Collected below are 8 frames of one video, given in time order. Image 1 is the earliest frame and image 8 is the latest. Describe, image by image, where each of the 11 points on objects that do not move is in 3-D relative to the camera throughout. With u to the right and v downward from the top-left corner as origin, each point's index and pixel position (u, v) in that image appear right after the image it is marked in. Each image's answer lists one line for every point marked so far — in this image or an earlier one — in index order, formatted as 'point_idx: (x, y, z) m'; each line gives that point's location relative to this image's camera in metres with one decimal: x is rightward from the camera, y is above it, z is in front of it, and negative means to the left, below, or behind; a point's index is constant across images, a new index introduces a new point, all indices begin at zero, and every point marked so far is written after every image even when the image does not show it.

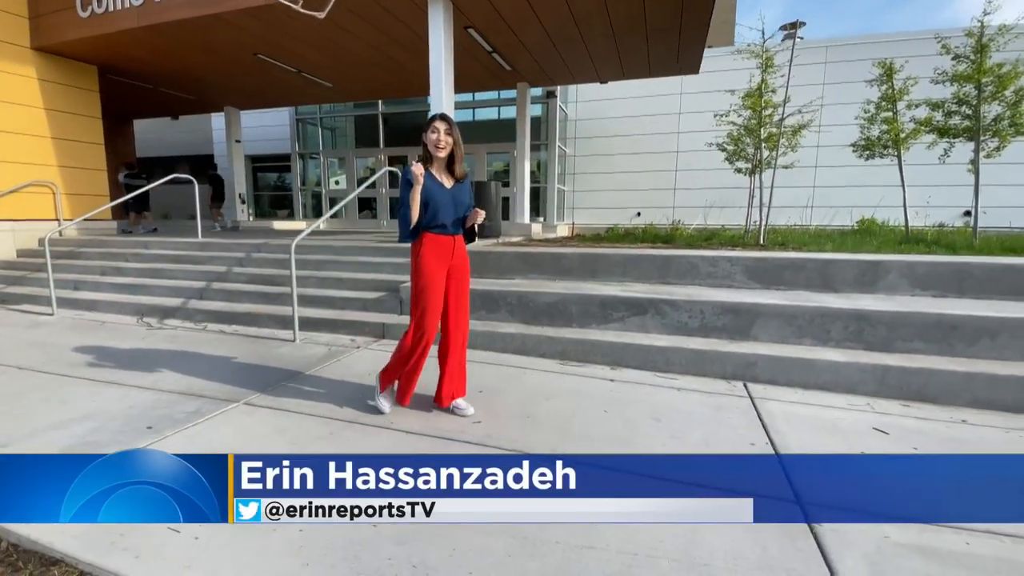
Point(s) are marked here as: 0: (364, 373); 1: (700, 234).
0: (-1.1, -0.6, +3.8) m
1: (+3.1, +0.9, +8.4) m
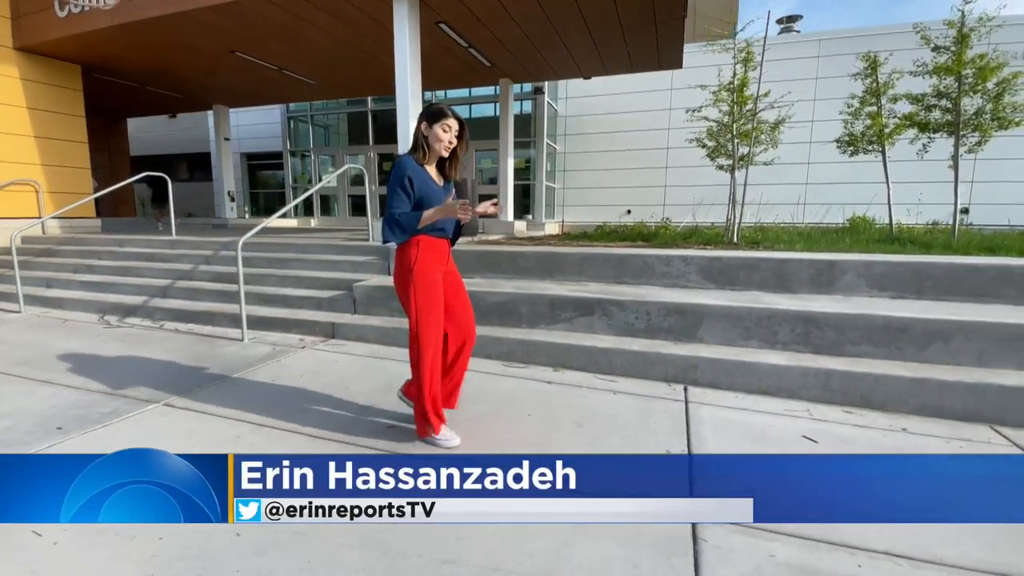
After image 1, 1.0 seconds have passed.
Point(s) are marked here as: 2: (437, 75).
0: (-1.6, -0.6, +3.7) m
1: (+2.8, +0.9, +8.2) m
2: (-1.3, +3.7, +8.7) m
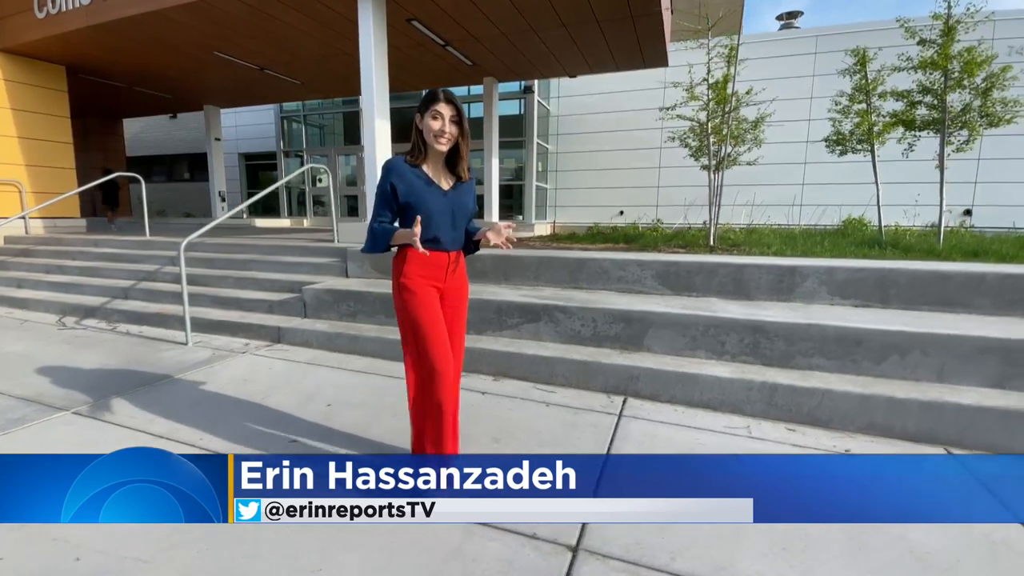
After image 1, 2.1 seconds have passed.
0: (-2.0, -0.6, +3.6) m
1: (+2.5, +0.9, +8.0) m
2: (-1.6, +3.6, +8.6) m
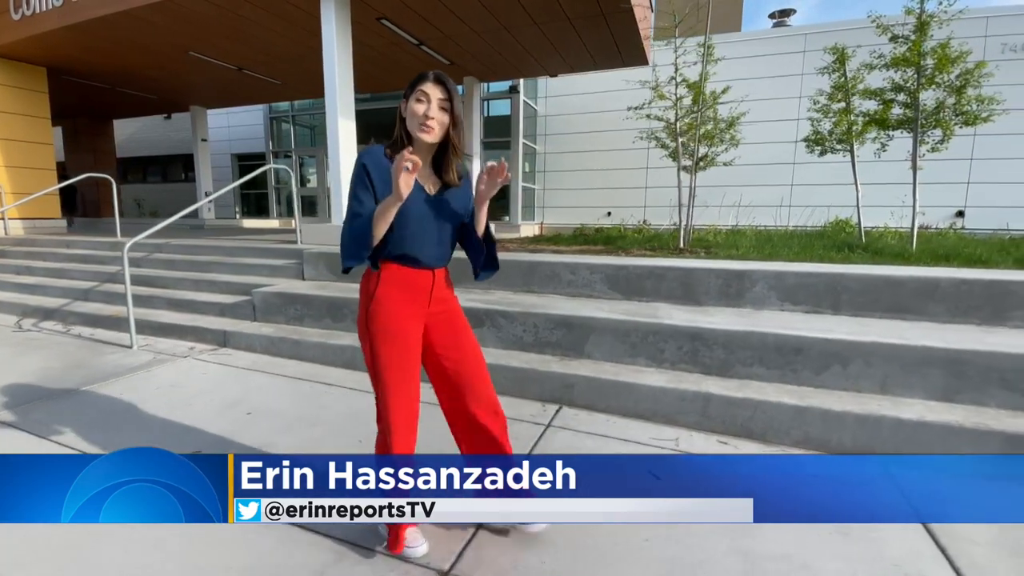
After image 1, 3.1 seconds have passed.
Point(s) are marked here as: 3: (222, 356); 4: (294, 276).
0: (-2.5, -0.7, +3.5) m
1: (+2.1, +0.8, +7.9) m
2: (-1.9, +3.6, +8.5) m
3: (-2.3, -0.5, +4.1) m
4: (-2.2, +0.1, +5.1) m
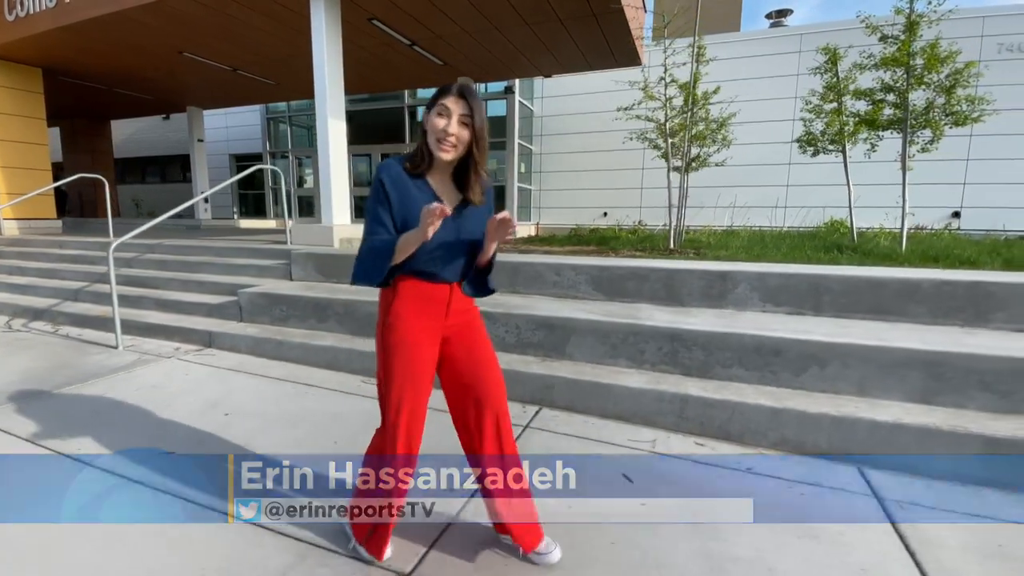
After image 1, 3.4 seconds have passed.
0: (-2.6, -0.7, +3.5) m
1: (+2.0, +0.8, +7.8) m
2: (-2.0, +3.6, +8.5) m
3: (-2.5, -0.6, +4.1) m
4: (-2.3, +0.1, +5.1) m
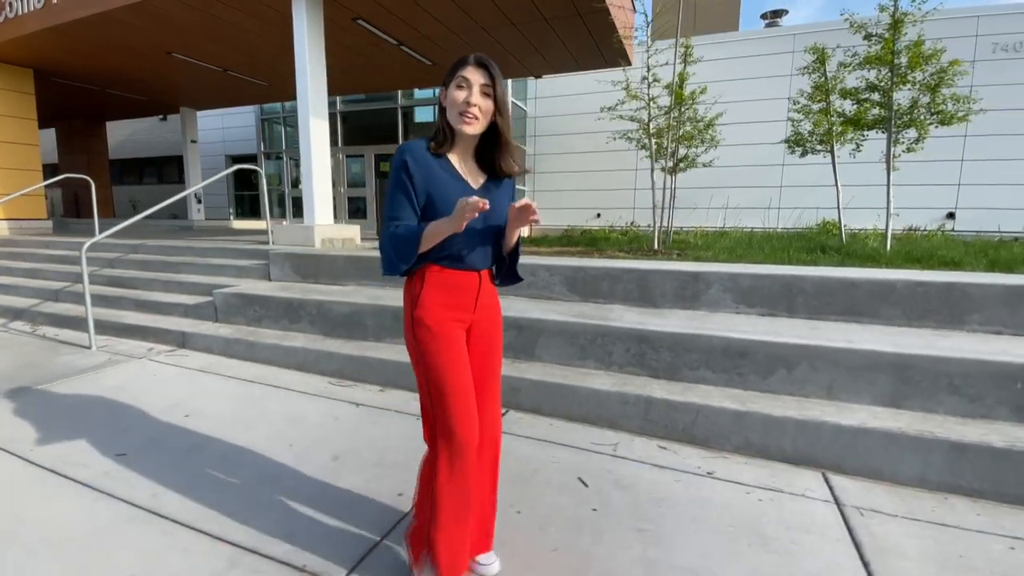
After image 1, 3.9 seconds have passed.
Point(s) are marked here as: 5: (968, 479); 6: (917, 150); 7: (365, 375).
0: (-2.8, -0.7, +3.5) m
1: (+1.8, +0.8, +7.8) m
2: (-2.2, +3.6, +8.5) m
3: (-2.7, -0.6, +4.1) m
4: (-2.5, +0.1, +5.1) m
5: (+2.1, -0.9, +2.3) m
6: (+4.0, +1.3, +4.9) m
7: (-1.0, -0.6, +3.6) m
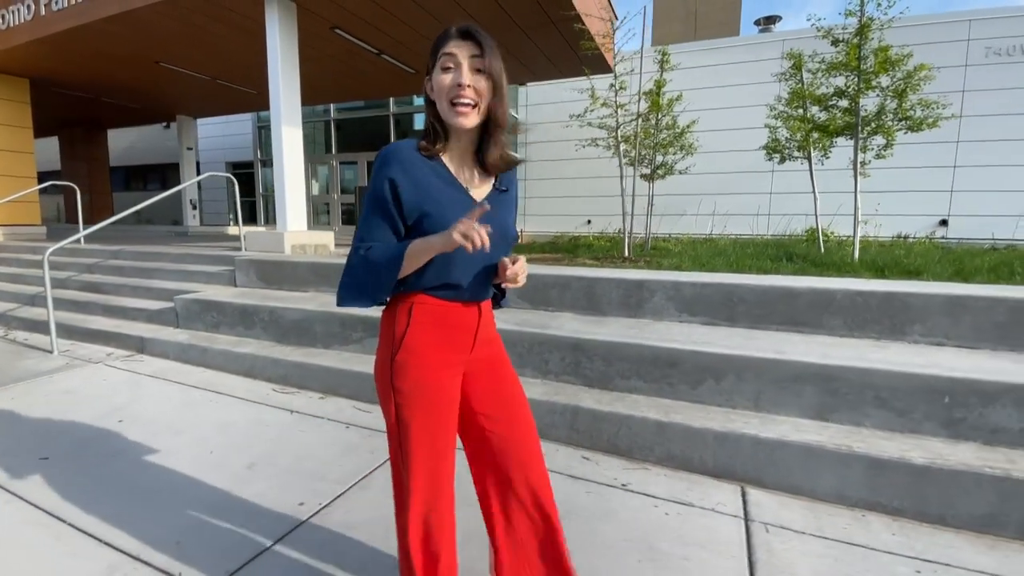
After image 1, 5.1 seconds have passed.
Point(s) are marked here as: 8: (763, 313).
0: (-3.2, -0.7, +3.5) m
1: (+1.5, +0.7, +7.7) m
2: (-2.5, +3.5, +8.5) m
3: (-3.1, -0.6, +4.1) m
4: (-2.9, 0.0, +5.1) m
5: (+1.7, -0.9, +2.3) m
6: (+3.6, +1.3, +4.9) m
7: (-1.4, -0.7, +3.6) m
8: (+1.6, -0.2, +3.2) m
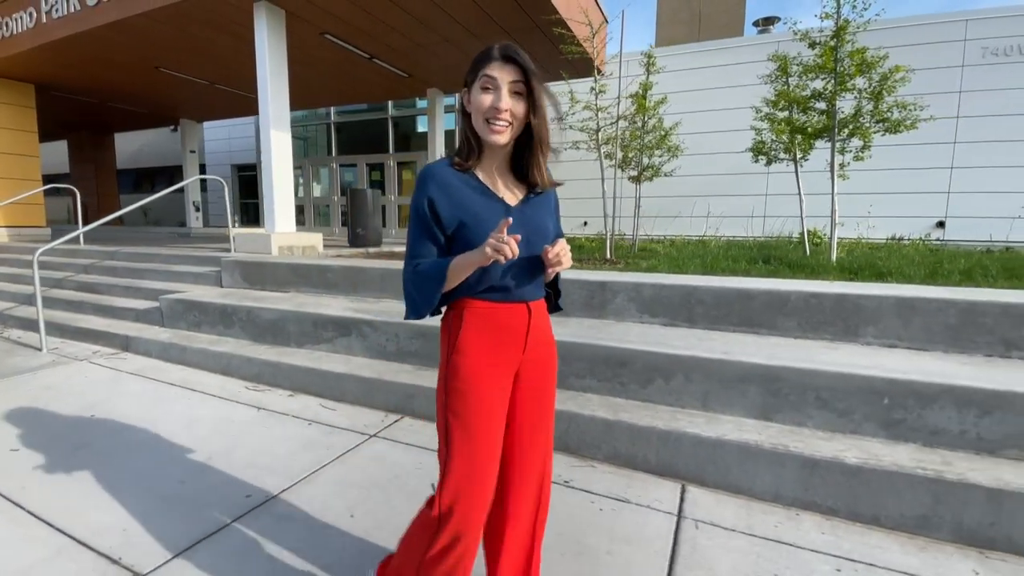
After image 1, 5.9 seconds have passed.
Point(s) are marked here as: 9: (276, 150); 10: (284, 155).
0: (-3.4, -0.7, +3.6) m
1: (+1.3, +0.7, +7.8) m
2: (-2.6, +3.5, +8.7) m
3: (-3.3, -0.6, +4.2) m
4: (-3.1, 0.0, +5.2) m
5: (+1.4, -0.9, +2.3) m
6: (+3.4, +1.2, +4.9) m
7: (-1.7, -0.7, +3.7) m
8: (+1.3, -0.2, +3.2) m
9: (-2.8, +1.6, +6.0) m
10: (-2.7, +1.6, +6.0) m
